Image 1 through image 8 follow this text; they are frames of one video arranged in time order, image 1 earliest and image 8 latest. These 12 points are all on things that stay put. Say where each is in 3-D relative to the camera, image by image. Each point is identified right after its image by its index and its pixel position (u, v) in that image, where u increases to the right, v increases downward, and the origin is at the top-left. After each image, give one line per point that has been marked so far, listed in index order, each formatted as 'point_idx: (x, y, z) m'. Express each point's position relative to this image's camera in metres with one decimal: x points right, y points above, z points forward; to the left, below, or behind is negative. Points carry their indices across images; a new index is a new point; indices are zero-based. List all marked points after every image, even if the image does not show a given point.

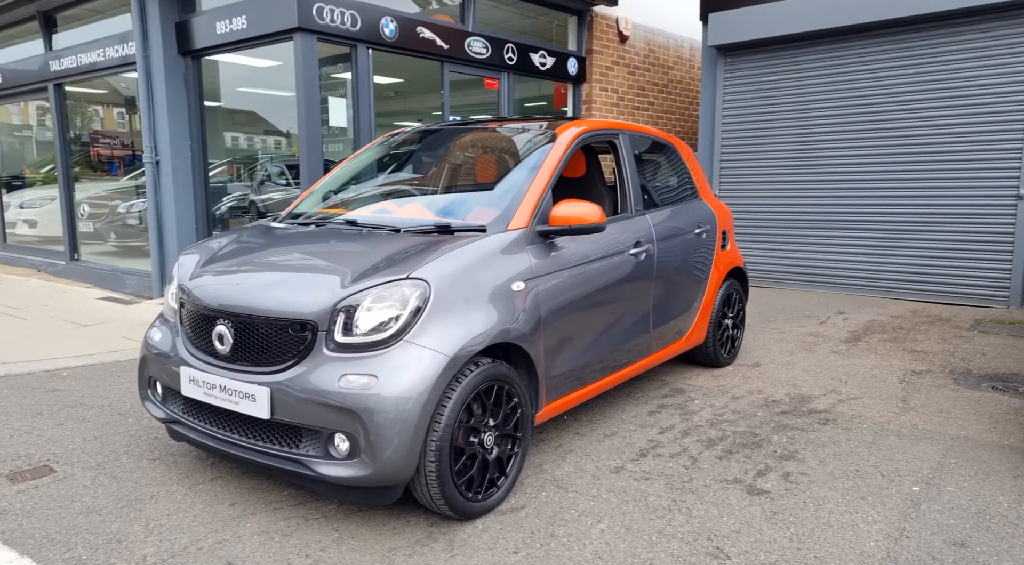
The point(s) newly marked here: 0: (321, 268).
0: (-0.7, +0.1, +3.2) m
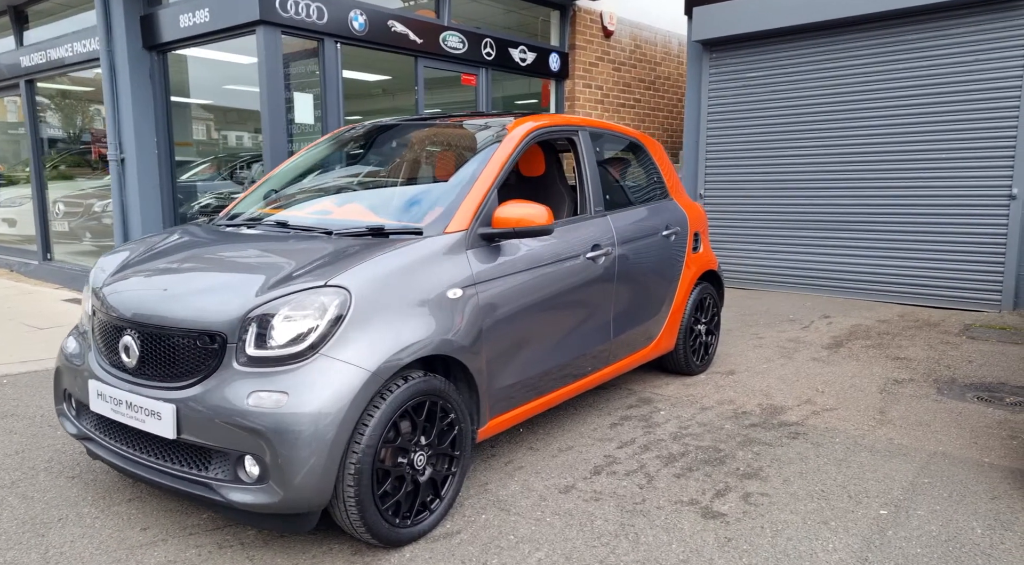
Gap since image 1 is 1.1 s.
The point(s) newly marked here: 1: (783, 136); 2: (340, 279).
0: (-1.0, +0.1, +2.9) m
1: (+2.9, +1.6, +8.2) m
2: (-0.7, 0.0, +2.8) m
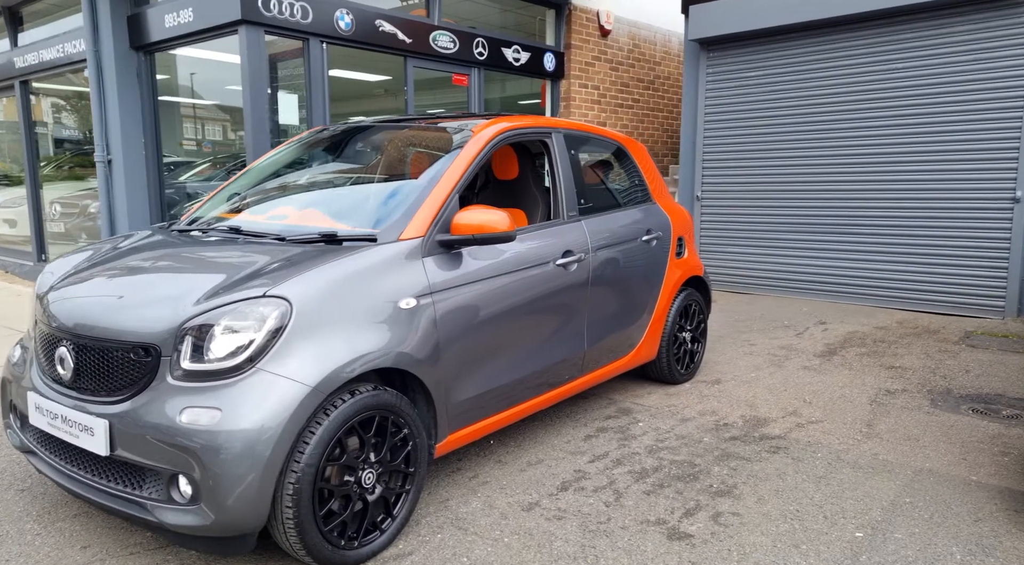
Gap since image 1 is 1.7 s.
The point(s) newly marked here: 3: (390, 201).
0: (-1.2, 0.0, +2.8) m
1: (+2.8, +1.6, +8.0) m
2: (-0.8, 0.0, +2.7) m
3: (-0.6, +0.4, +3.3) m
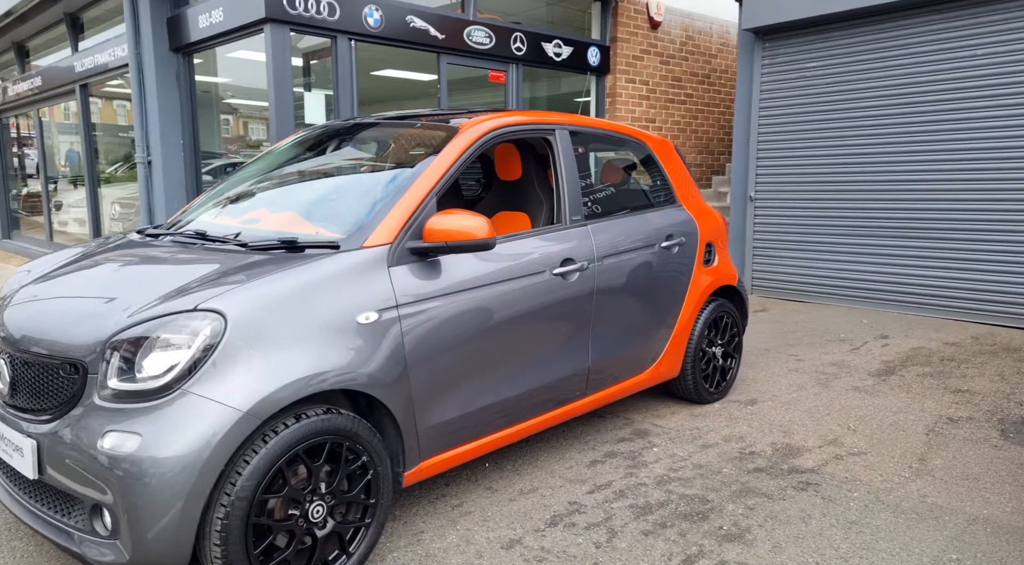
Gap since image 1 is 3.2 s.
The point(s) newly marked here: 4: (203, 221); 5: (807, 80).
0: (-1.3, 0.0, +2.6) m
1: (+3.2, +1.5, +7.4) m
2: (-1.0, -0.1, +2.5) m
3: (-0.6, +0.3, +3.1) m
4: (-1.4, +0.3, +3.4) m
5: (+3.0, +2.1, +7.6) m
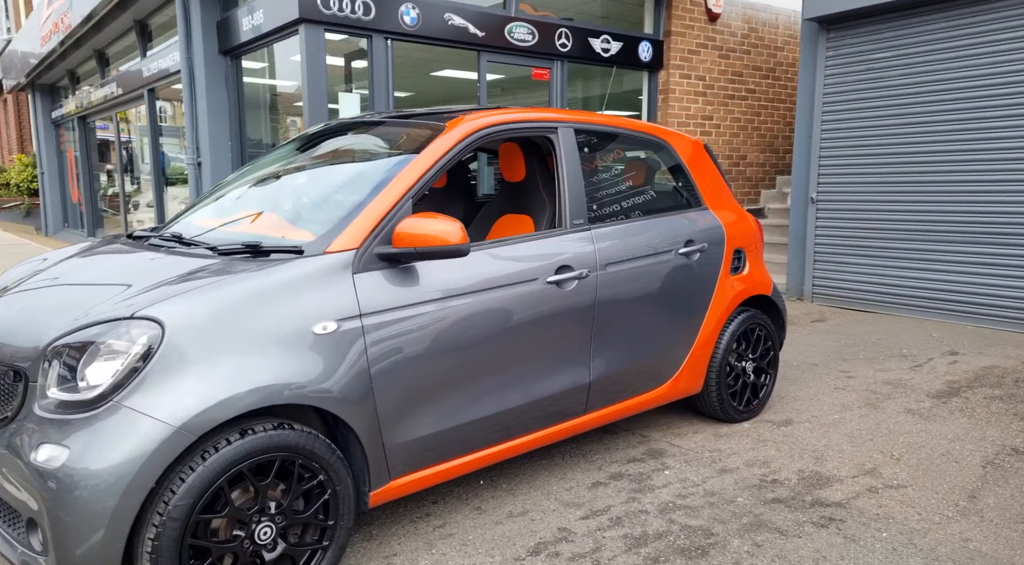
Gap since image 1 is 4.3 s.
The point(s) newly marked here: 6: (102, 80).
0: (-1.4, 0.0, +2.5) m
1: (+3.6, +1.4, +6.8) m
2: (-1.1, -0.1, +2.4) m
3: (-0.7, +0.3, +2.9) m
4: (-1.5, +0.3, +3.3) m
5: (+3.4, +2.0, +7.1) m
6: (-6.7, +3.3, +12.1) m
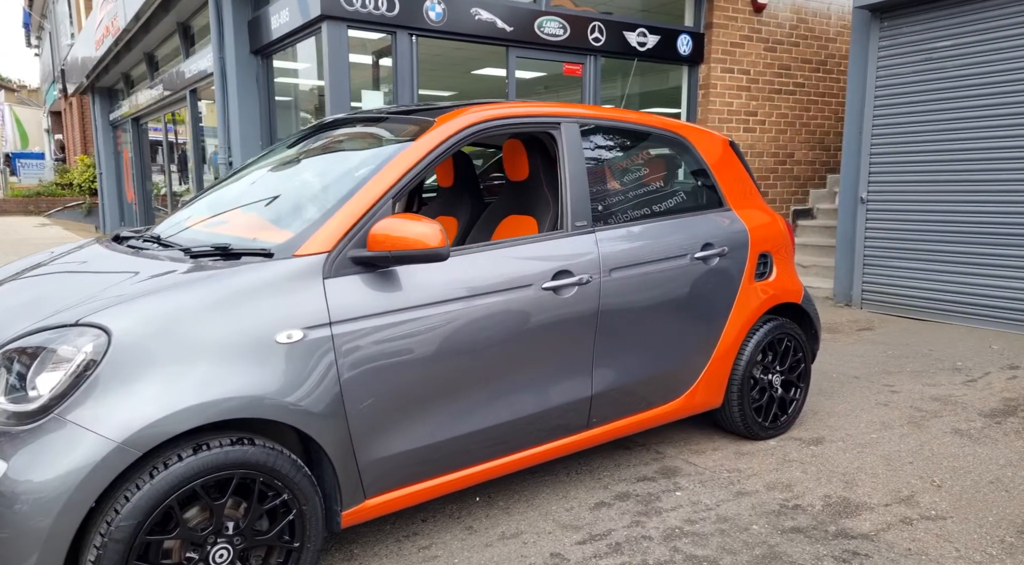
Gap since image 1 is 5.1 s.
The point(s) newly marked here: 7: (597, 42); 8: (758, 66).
0: (-1.5, 0.0, +2.4) m
1: (+3.9, +1.4, +6.4) m
2: (-1.2, -0.1, +2.2) m
3: (-0.7, +0.3, +2.8) m
4: (-1.5, +0.3, +3.2) m
5: (+3.7, +1.9, +6.6) m
6: (-6.0, +3.3, +12.4) m
7: (+0.9, +2.4, +7.3) m
8: (+2.7, +2.4, +8.2) m
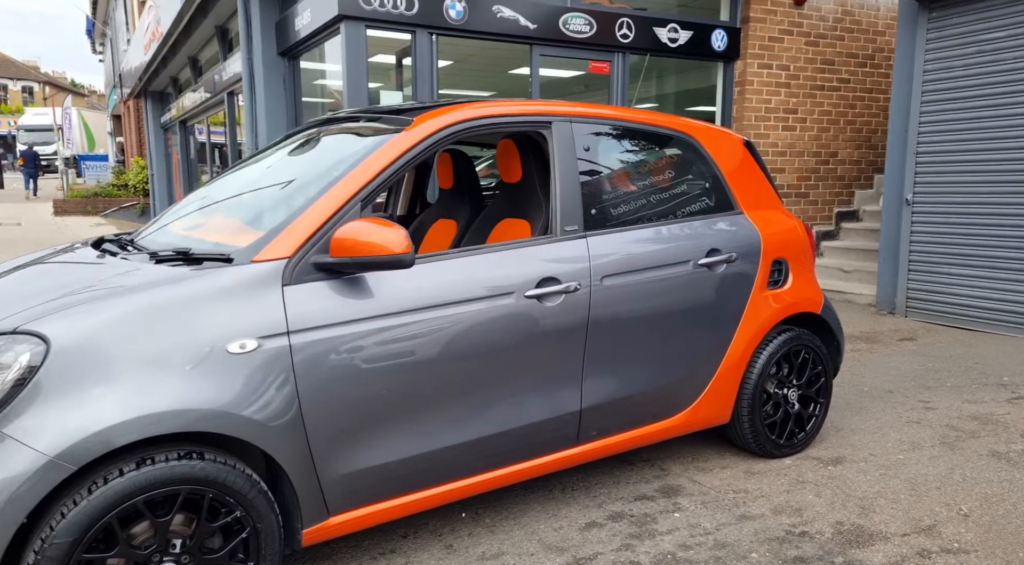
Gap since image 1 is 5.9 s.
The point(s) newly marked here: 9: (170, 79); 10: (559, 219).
0: (-1.6, -0.1, +2.4) m
1: (+4.0, +1.3, +5.9) m
2: (-1.3, -0.1, +2.2) m
3: (-0.8, +0.3, +2.7) m
4: (-1.5, +0.2, +3.2) m
5: (+3.9, +1.9, +6.2) m
6: (-5.3, +3.3, +12.6) m
7: (+1.1, +2.3, +7.1) m
8: (+3.0, +2.3, +7.9) m
9: (-7.0, +4.1, +15.2) m
10: (+0.2, +0.3, +3.0) m
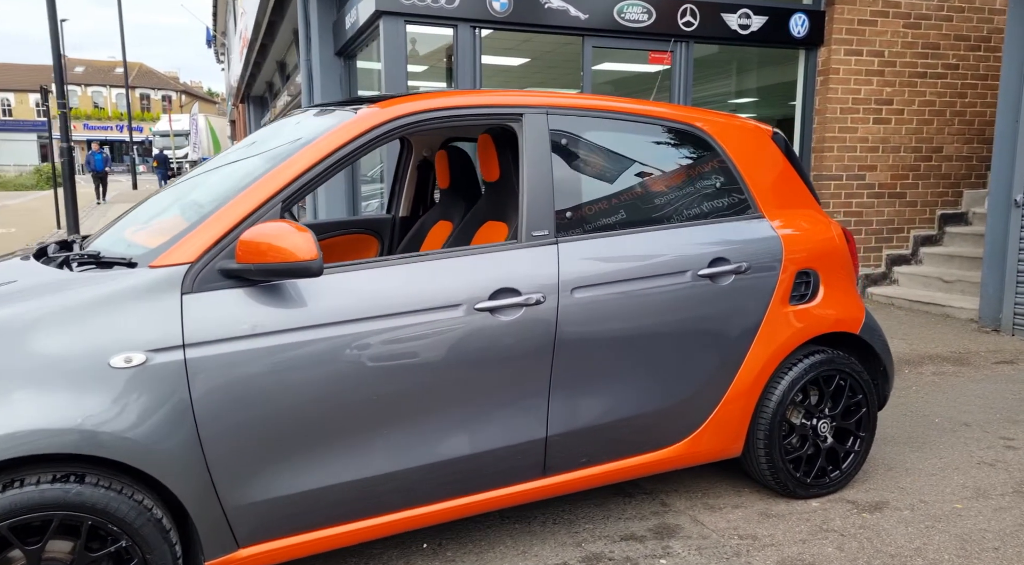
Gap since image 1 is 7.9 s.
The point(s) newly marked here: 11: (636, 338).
0: (-1.8, -0.1, +2.3) m
1: (+4.3, +1.2, +5.0) m
2: (-1.5, -0.1, +2.1) m
3: (-1.0, +0.2, +2.5) m
4: (-1.6, +0.2, +3.1) m
5: (+4.2, +1.8, +5.3) m
6: (-3.9, +3.4, +13.0) m
7: (+1.6, +2.3, +6.6) m
8: (+3.6, +2.2, +7.1) m
9: (-5.1, +4.2, +15.8) m
10: (+0.1, +0.2, +2.7) m
11: (+0.4, -0.2, +2.8) m
